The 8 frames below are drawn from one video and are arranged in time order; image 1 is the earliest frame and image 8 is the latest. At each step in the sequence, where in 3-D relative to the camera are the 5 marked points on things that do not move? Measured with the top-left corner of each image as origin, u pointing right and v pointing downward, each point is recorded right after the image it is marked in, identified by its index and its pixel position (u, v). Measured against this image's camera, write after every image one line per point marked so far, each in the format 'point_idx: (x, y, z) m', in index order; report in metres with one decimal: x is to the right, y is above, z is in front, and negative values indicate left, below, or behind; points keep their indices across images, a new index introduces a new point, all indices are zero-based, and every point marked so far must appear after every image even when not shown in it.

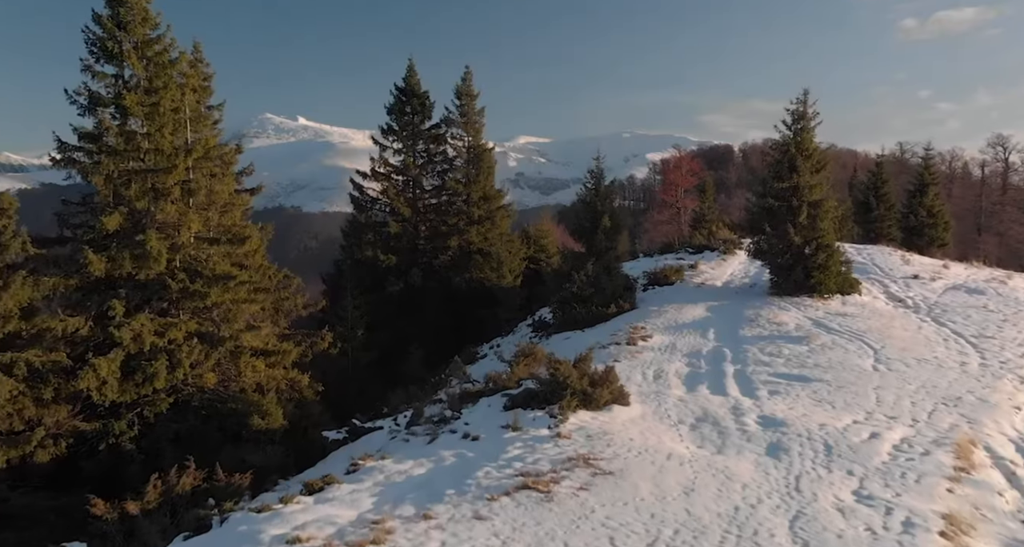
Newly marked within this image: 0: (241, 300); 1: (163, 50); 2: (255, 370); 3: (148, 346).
0: (-6.4, -0.6, +16.8) m
1: (-8.3, +5.2, +16.8) m
2: (-6.1, -2.3, +16.8) m
3: (-7.7, -1.5, +15.1) m
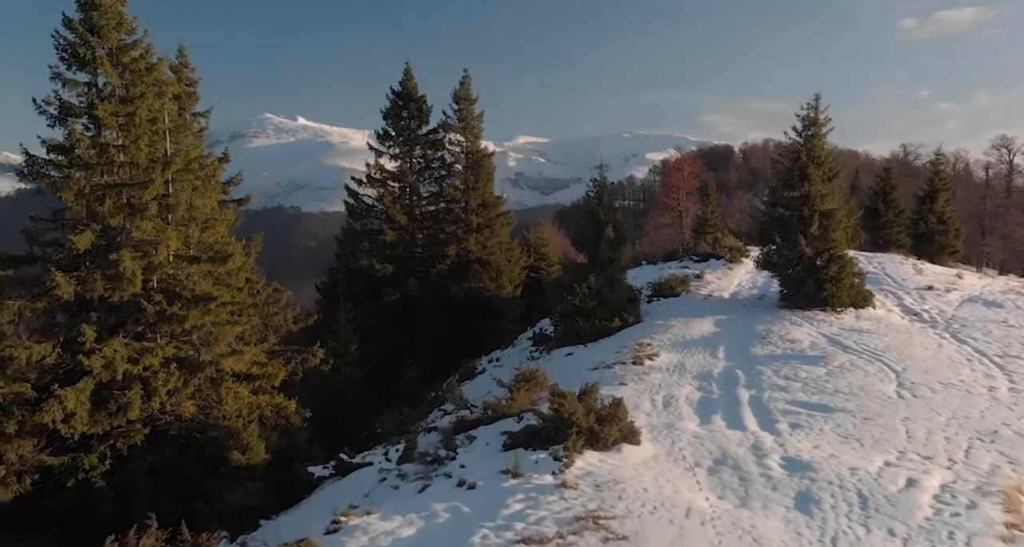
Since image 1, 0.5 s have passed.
0: (-6.4, -1.1, +15.8) m
1: (-8.3, +4.8, +15.8) m
2: (-6.1, -2.7, +15.8) m
3: (-7.7, -2.0, +14.1) m
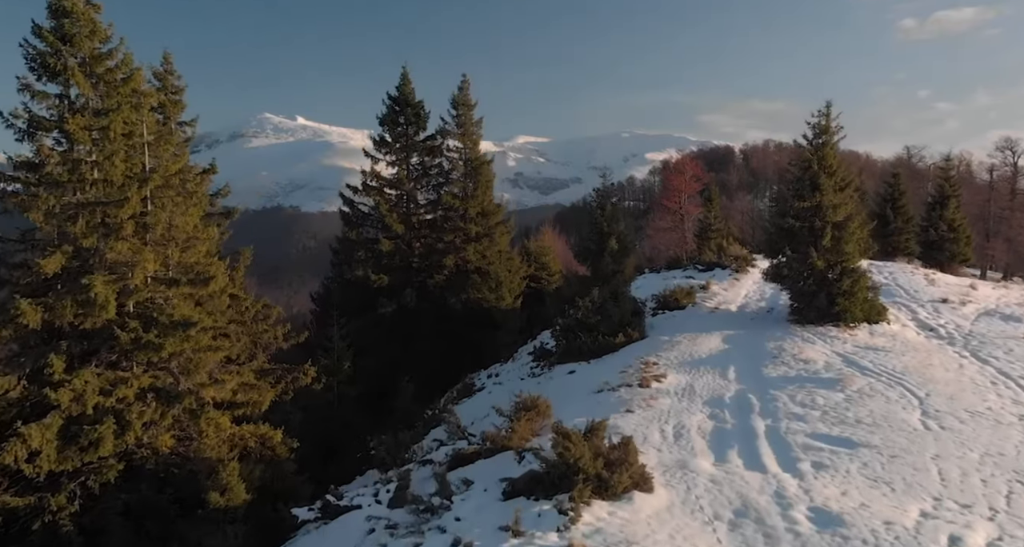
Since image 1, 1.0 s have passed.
0: (-6.4, -1.5, +14.8) m
1: (-8.3, +4.3, +14.8) m
2: (-6.1, -3.2, +14.8) m
3: (-7.7, -2.5, +13.1) m
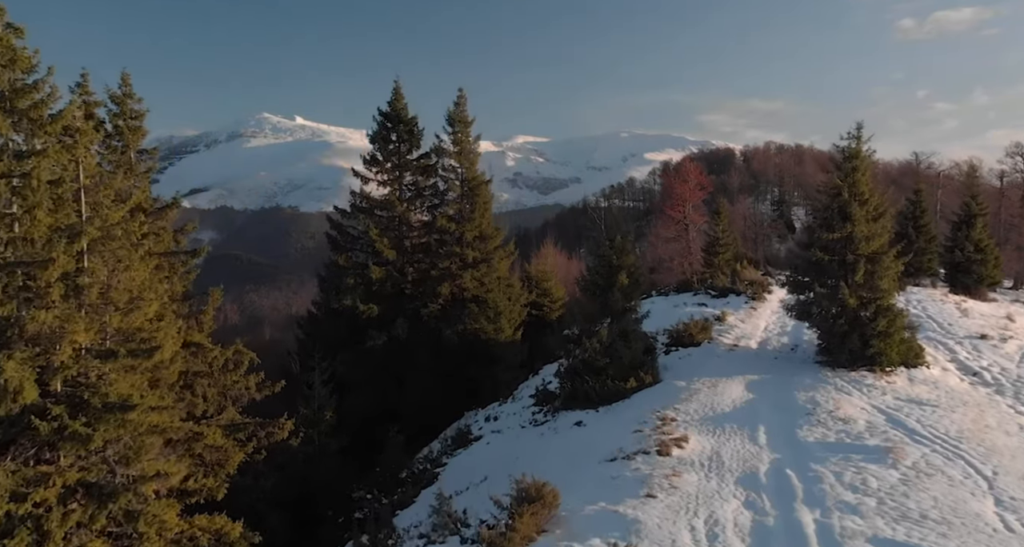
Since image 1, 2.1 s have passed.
0: (-6.4, -2.7, +12.5) m
1: (-8.2, +3.1, +12.4) m
2: (-6.1, -4.4, +12.4) m
3: (-7.7, -3.7, +10.7) m
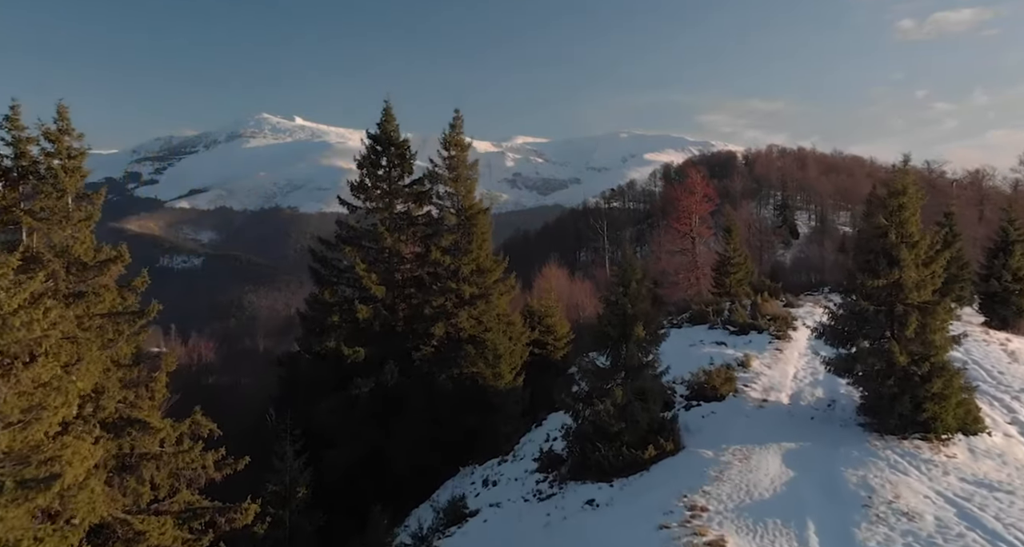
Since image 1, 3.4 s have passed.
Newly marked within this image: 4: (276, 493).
0: (-6.3, -4.2, +9.7) m
1: (-8.2, +1.7, +9.6) m
2: (-6.0, -5.9, +9.6) m
3: (-7.6, -5.1, +7.9) m
4: (-6.2, -5.8, +18.7) m
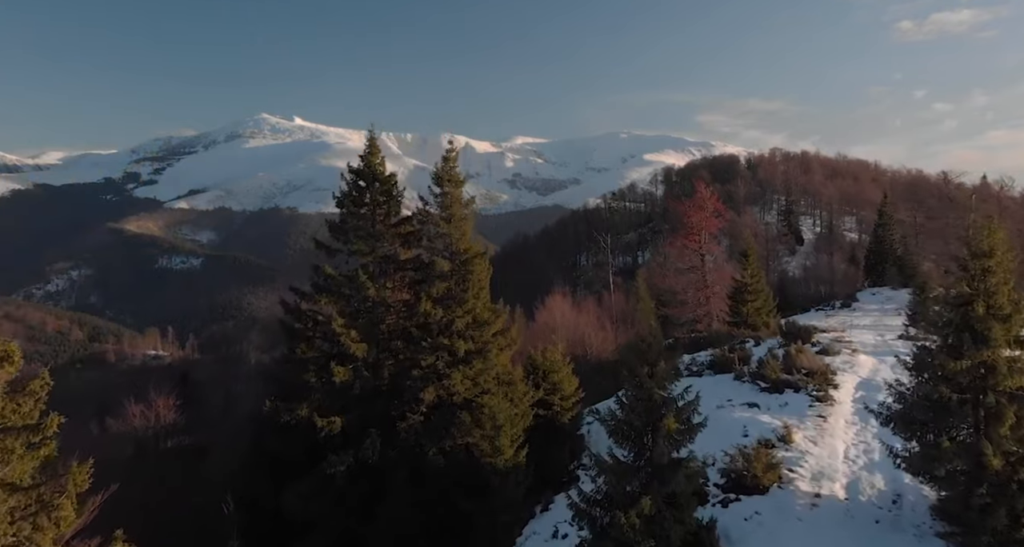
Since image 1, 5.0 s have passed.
0: (-6.3, -6.0, +6.0) m
1: (-8.1, -0.2, +5.9) m
2: (-6.0, -7.7, +5.9) m
3: (-7.6, -6.9, +4.2) m
4: (-6.1, -7.6, +15.0) m
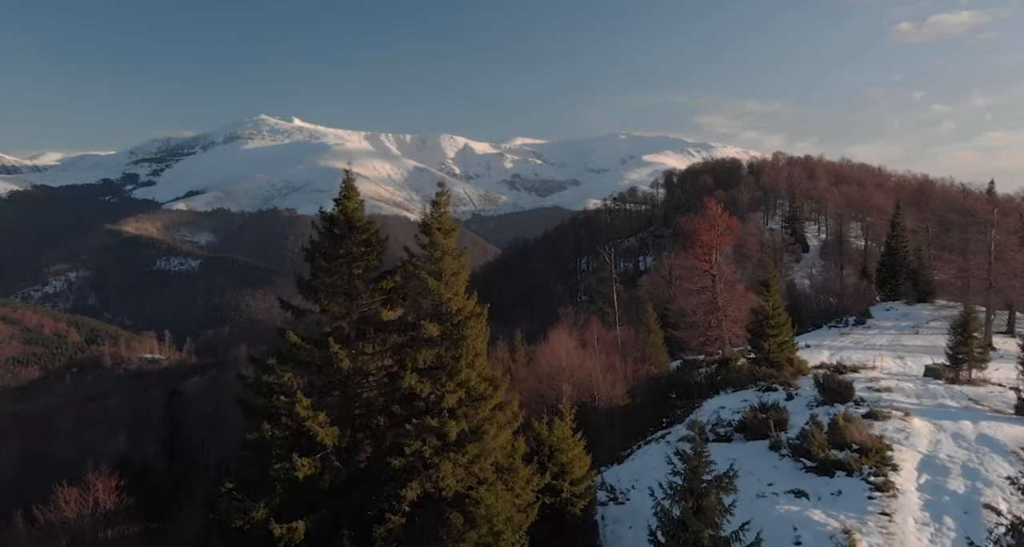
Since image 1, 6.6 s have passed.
0: (-6.2, -7.9, +1.9) m
1: (-8.1, -2.0, +1.9) m
2: (-5.9, -9.6, +1.9) m
3: (-7.5, -8.8, +0.2) m
4: (-6.1, -9.5, +11.0) m
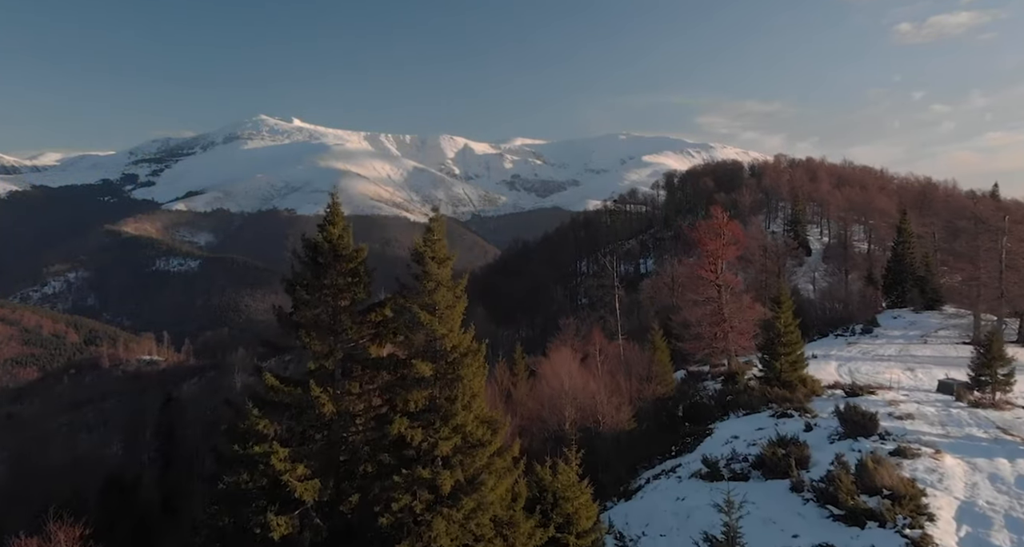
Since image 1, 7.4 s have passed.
0: (-6.2, -8.8, 0.0) m
1: (-8.0, -2.9, 0.0) m
2: (-5.9, -10.5, 0.0) m
3: (-7.5, -9.7, -1.7) m
4: (-6.0, -10.4, +9.1) m
